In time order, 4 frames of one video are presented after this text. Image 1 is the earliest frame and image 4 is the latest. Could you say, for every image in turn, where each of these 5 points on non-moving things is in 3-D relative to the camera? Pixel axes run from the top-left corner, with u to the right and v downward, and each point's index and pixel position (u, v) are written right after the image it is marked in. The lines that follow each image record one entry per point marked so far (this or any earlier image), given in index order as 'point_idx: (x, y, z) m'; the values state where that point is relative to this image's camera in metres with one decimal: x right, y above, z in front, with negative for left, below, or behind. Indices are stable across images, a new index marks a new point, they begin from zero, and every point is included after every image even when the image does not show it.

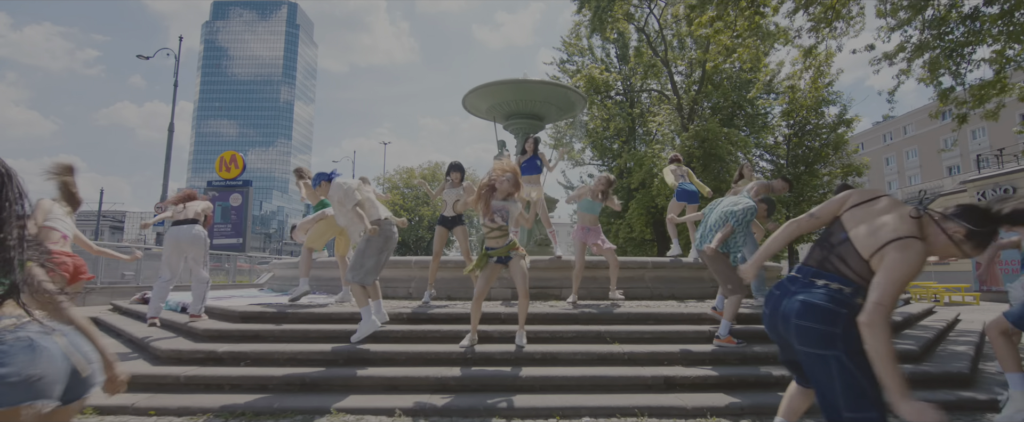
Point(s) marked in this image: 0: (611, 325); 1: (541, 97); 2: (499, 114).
0: (+1.0, -1.2, +5.3) m
1: (+0.7, +2.8, +12.6) m
2: (-0.4, +2.5, +13.2) m
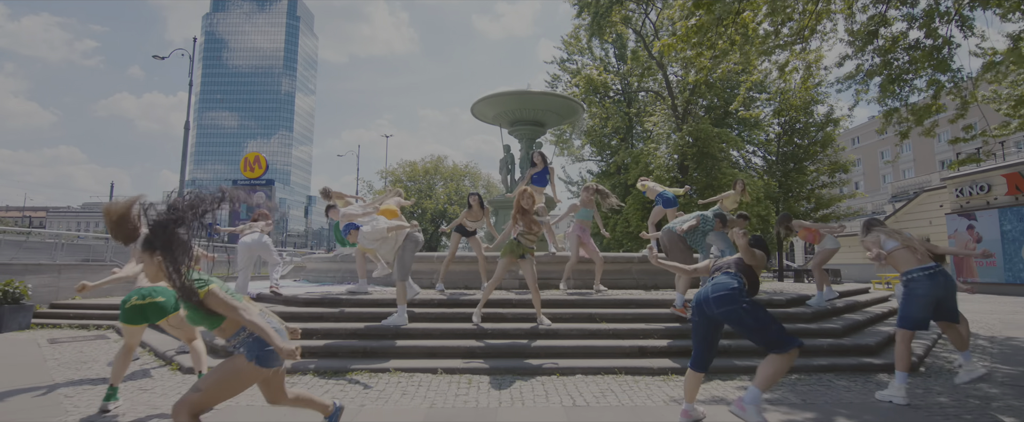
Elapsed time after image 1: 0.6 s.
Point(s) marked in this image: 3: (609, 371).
0: (+1.1, -1.2, +6.6) m
1: (+0.8, +2.8, +13.8) m
2: (-0.2, +2.5, +14.4) m
3: (+1.0, -1.6, +5.1) m
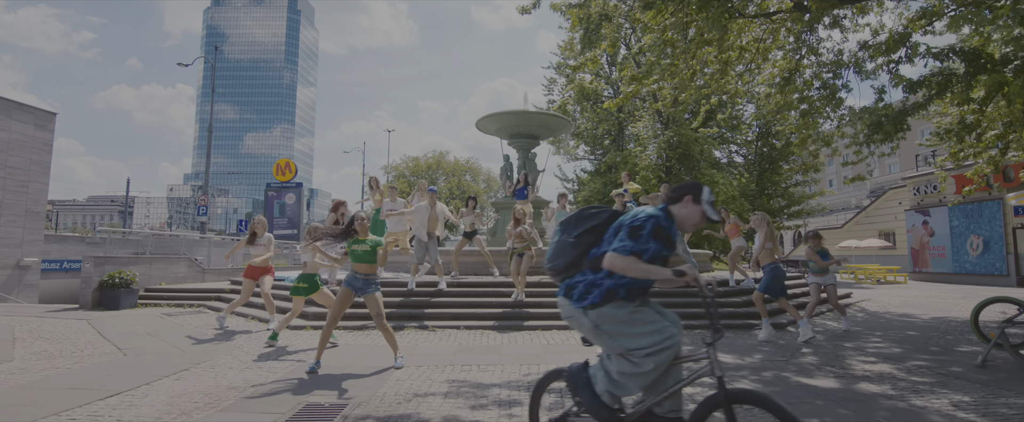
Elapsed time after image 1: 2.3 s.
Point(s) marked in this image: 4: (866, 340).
0: (+1.1, -1.4, +9.1) m
1: (+0.8, +2.8, +16.3) m
2: (-0.3, +2.5, +17.0) m
3: (+0.9, -1.7, +7.7) m
4: (+4.9, -1.8, +7.2) m
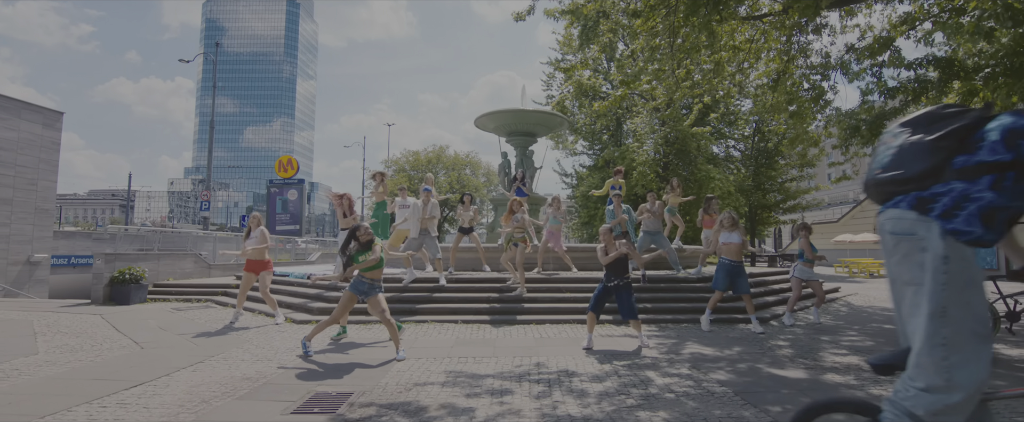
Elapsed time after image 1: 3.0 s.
0: (+1.0, -1.3, +9.5) m
1: (+0.7, +2.9, +16.7) m
2: (-0.3, +2.7, +17.3) m
3: (+0.9, -1.7, +8.1) m
4: (+4.9, -1.8, +7.6) m
